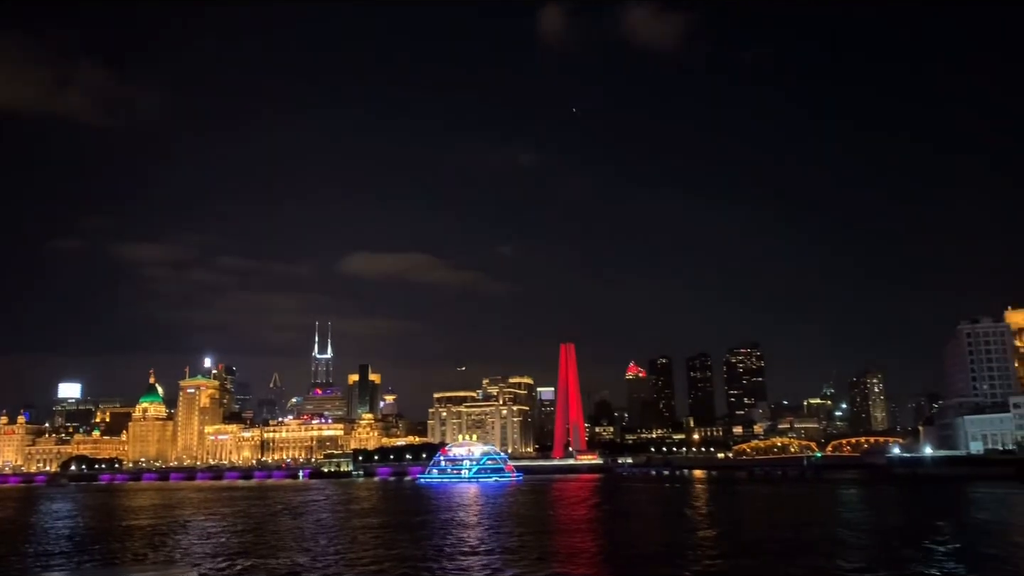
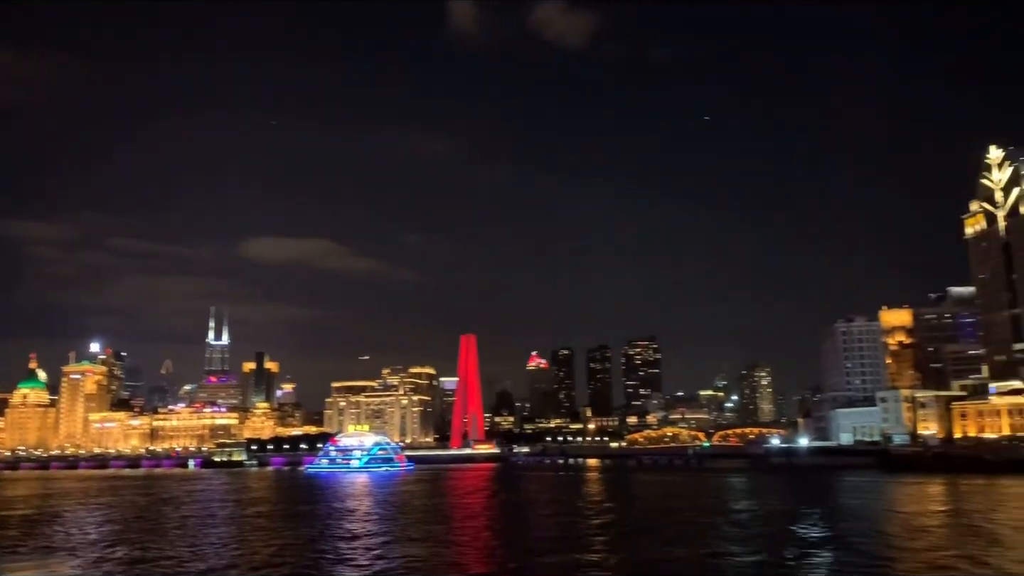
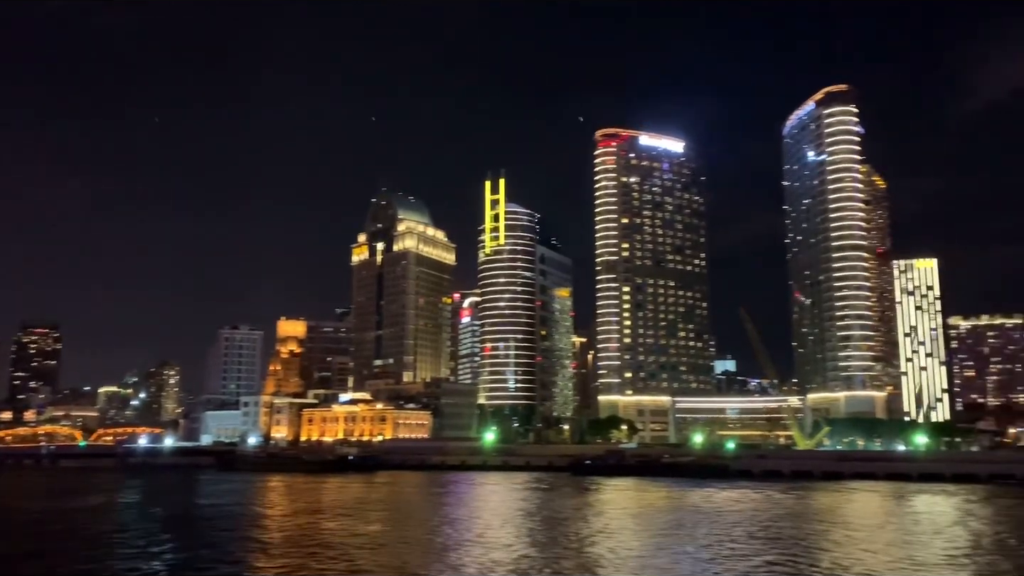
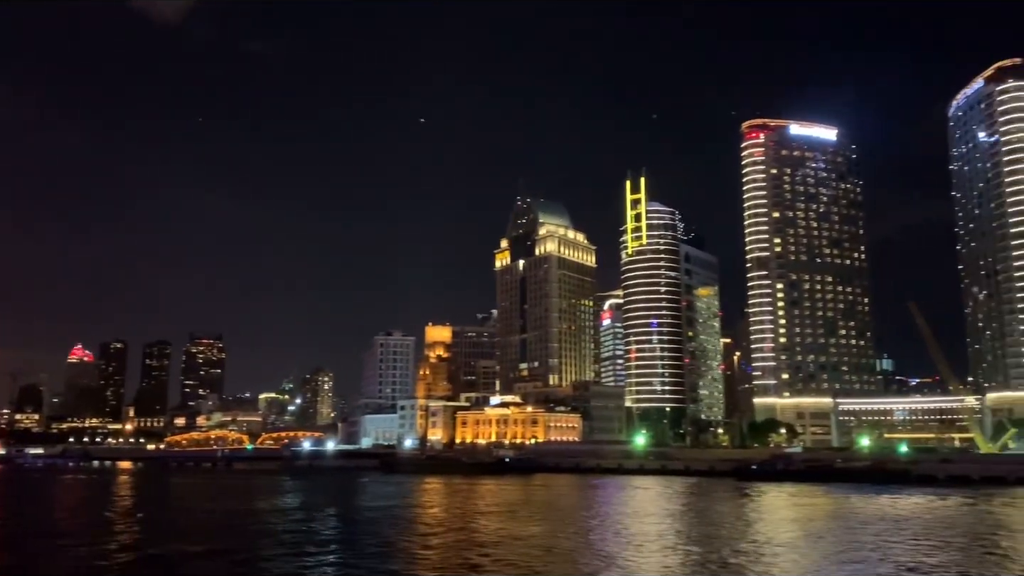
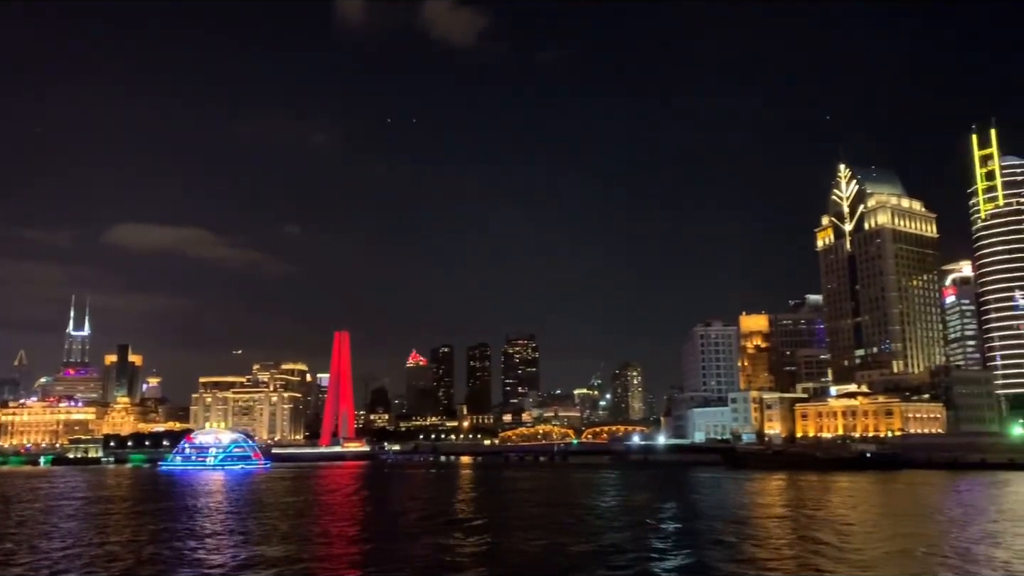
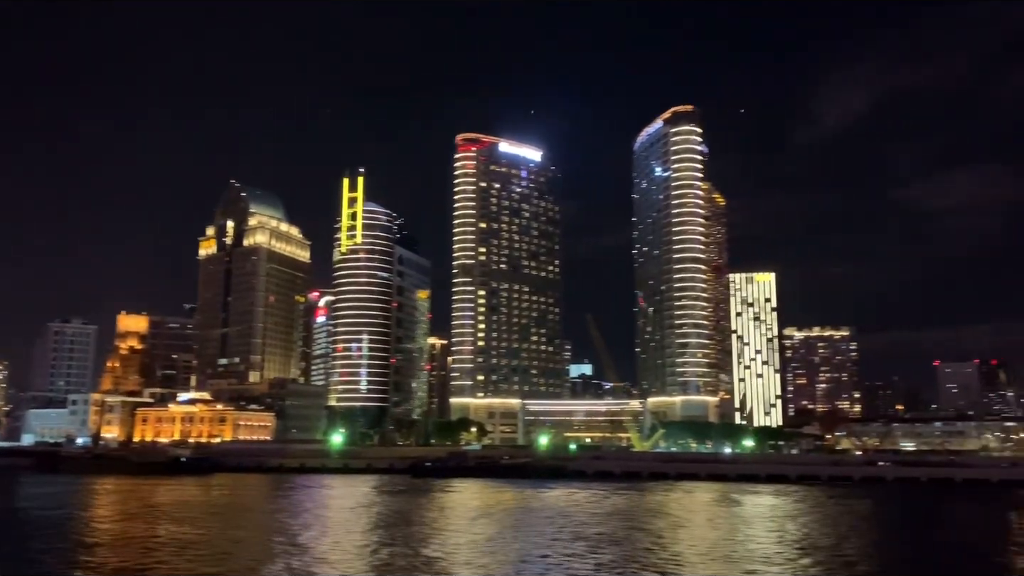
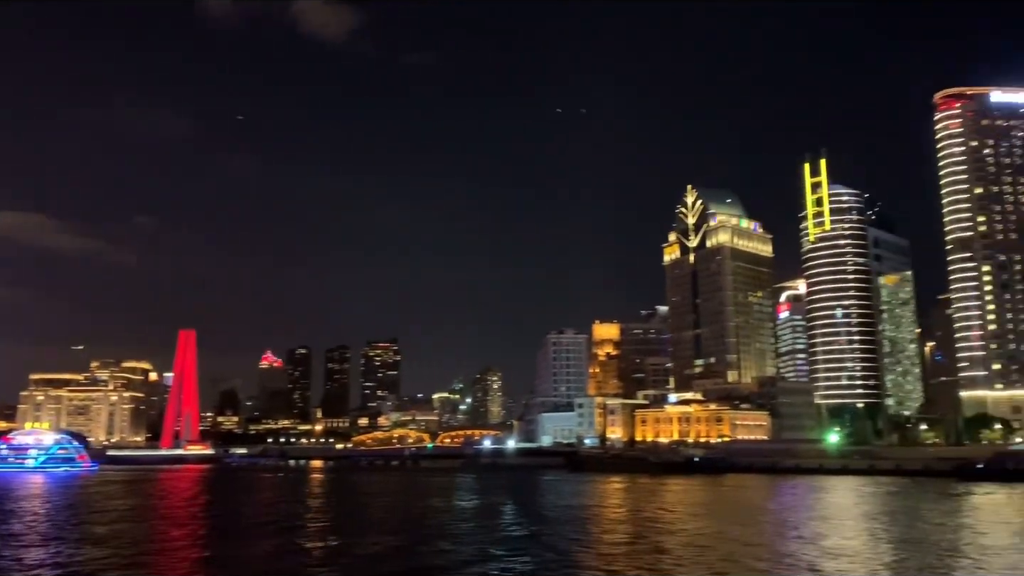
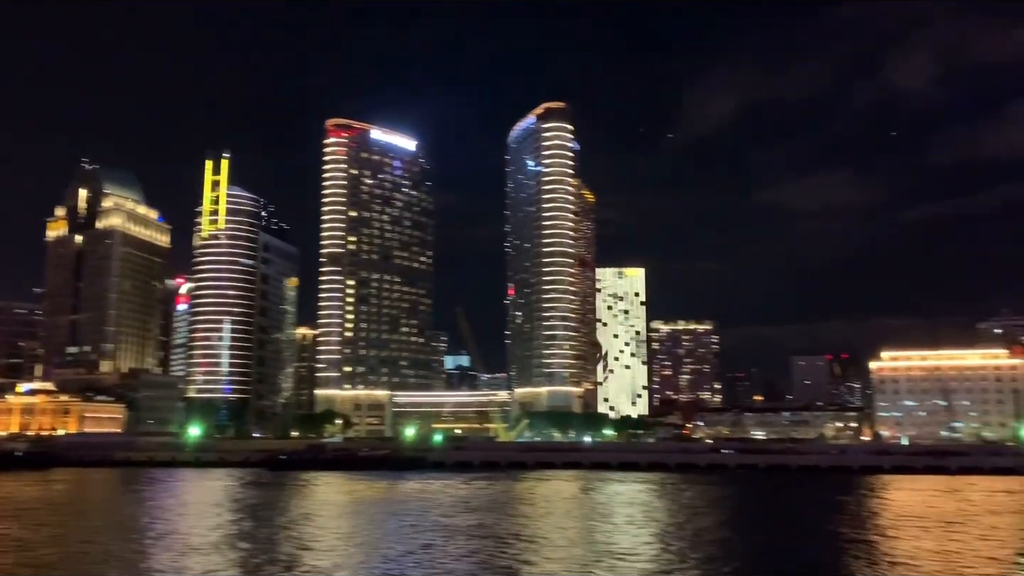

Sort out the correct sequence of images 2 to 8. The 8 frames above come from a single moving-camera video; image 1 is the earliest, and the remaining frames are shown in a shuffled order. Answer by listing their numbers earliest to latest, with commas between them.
2, 5, 7, 4, 3, 6, 8
